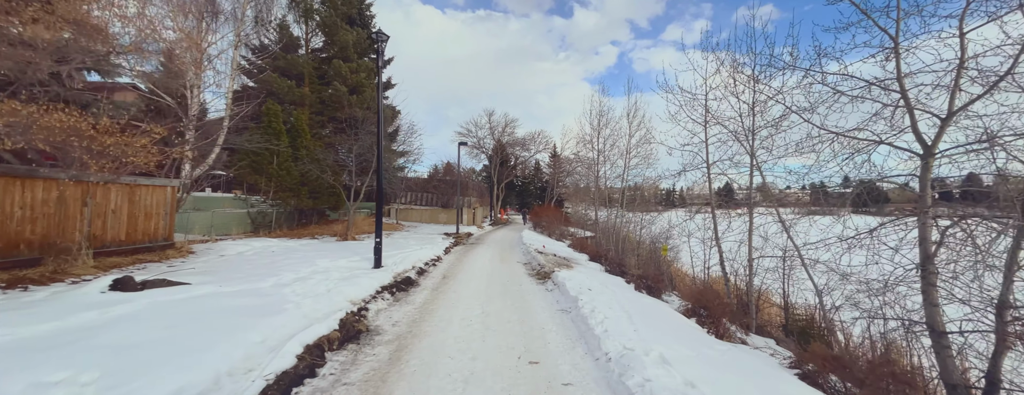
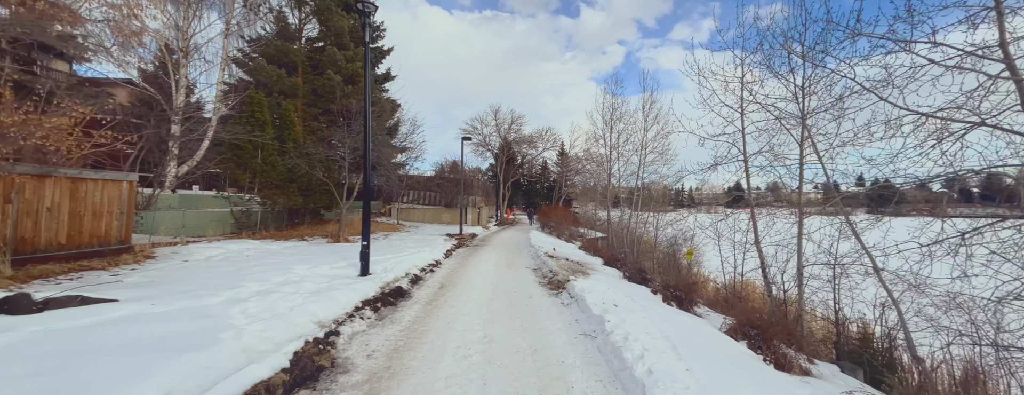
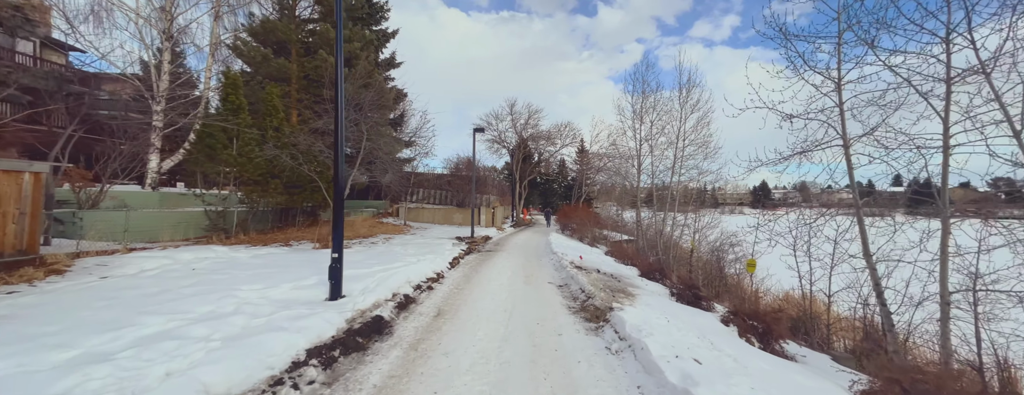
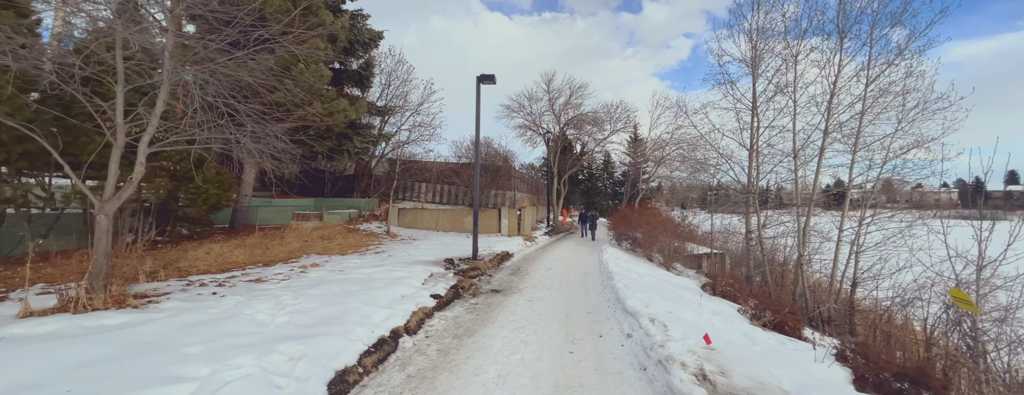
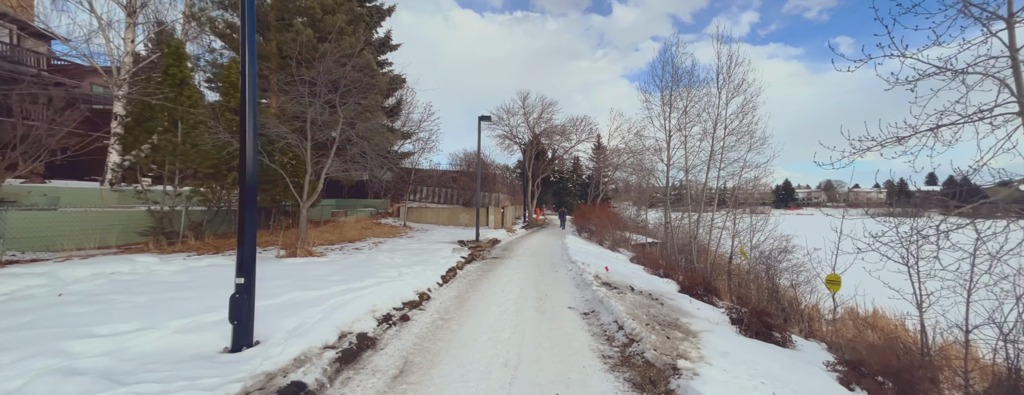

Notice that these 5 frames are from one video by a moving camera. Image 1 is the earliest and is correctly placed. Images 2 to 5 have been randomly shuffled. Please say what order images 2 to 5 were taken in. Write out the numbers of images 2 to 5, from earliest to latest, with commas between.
2, 3, 5, 4
